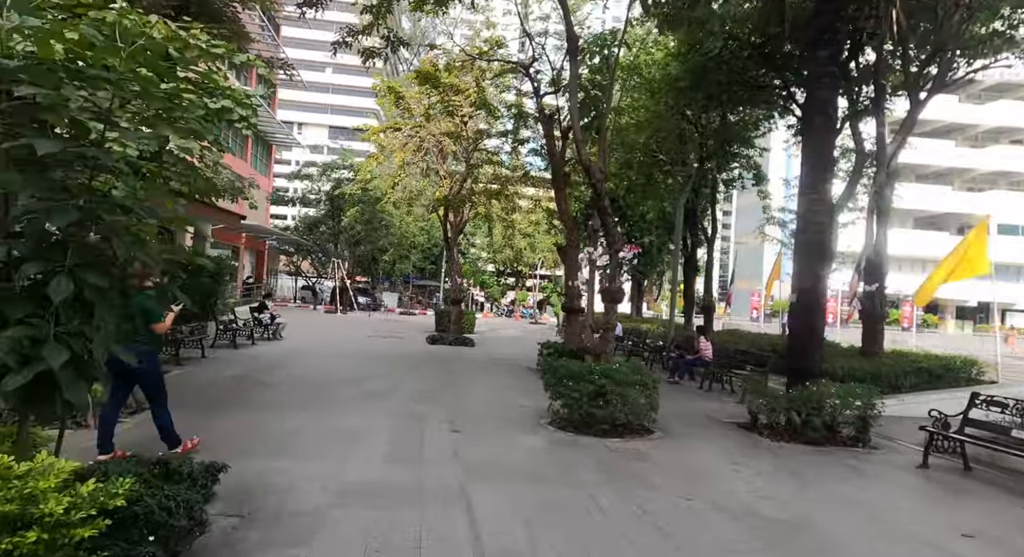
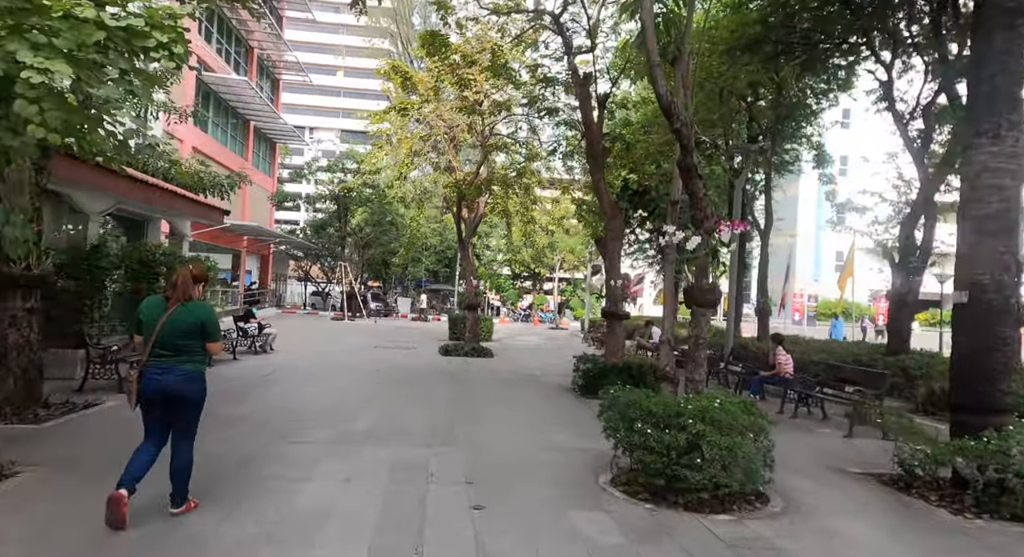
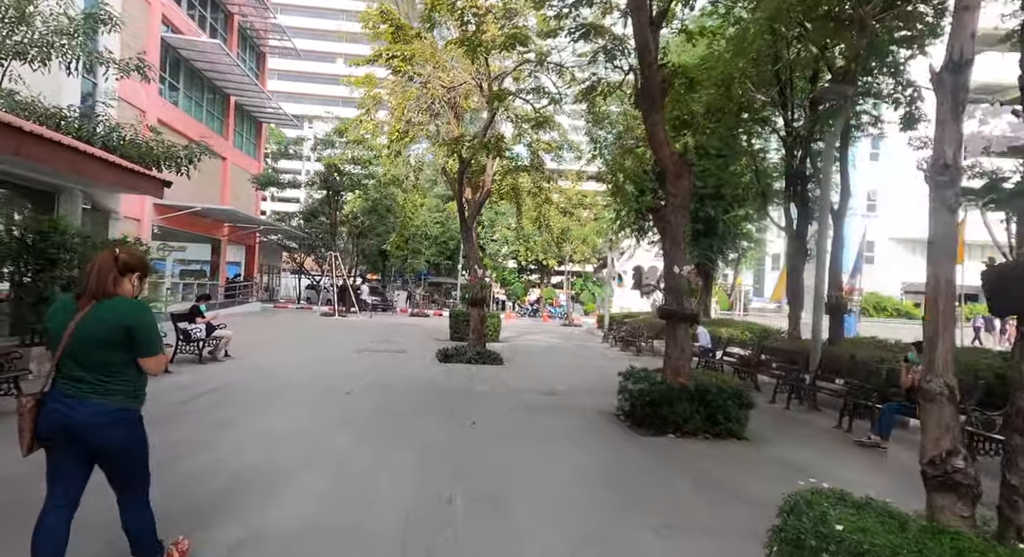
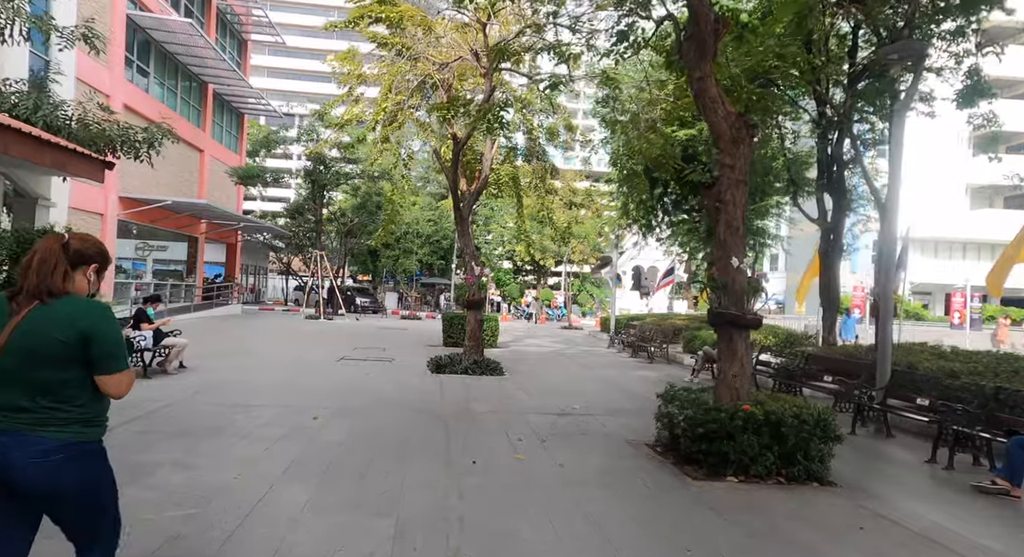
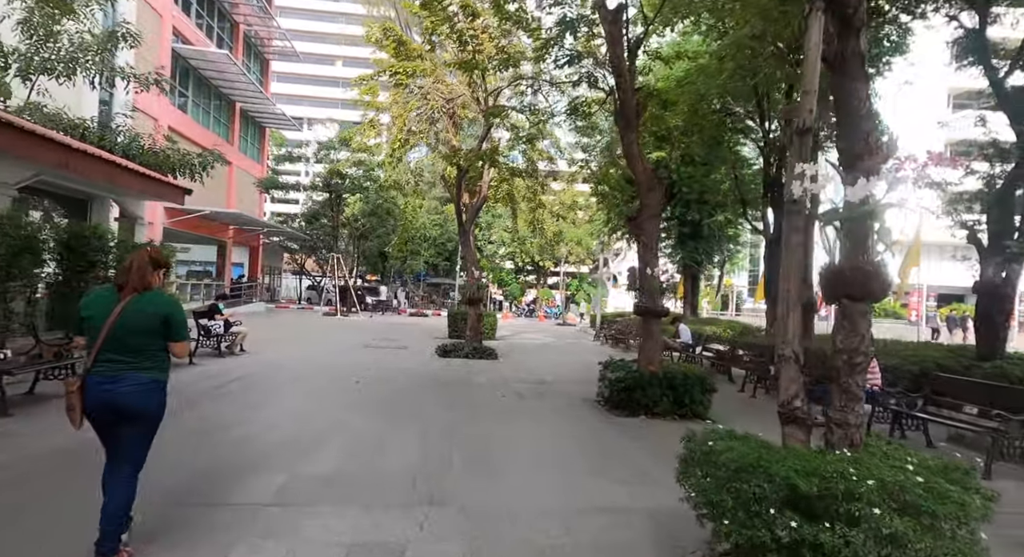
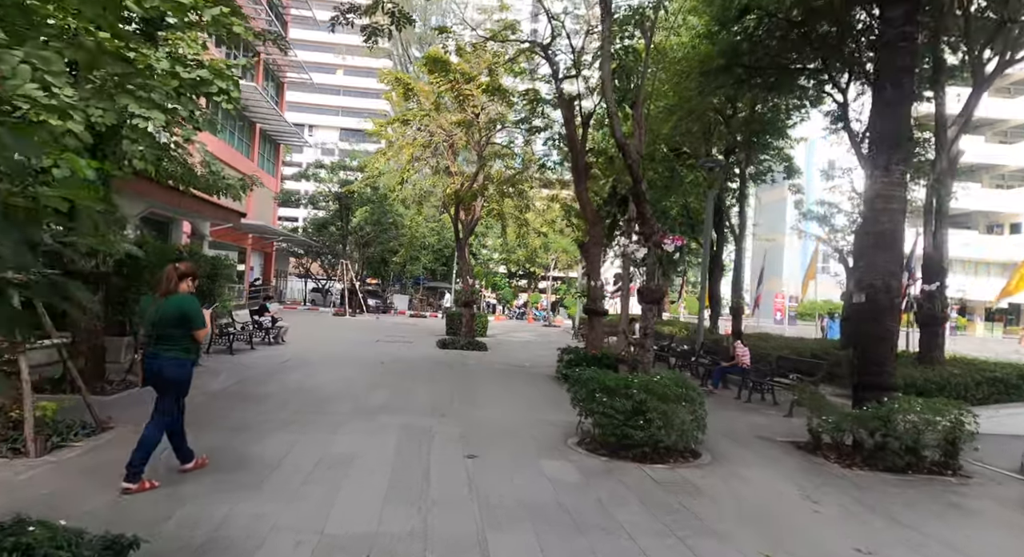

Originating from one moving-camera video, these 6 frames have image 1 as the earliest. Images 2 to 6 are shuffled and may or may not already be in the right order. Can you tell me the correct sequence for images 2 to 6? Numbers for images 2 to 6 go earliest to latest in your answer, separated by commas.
6, 2, 5, 3, 4
